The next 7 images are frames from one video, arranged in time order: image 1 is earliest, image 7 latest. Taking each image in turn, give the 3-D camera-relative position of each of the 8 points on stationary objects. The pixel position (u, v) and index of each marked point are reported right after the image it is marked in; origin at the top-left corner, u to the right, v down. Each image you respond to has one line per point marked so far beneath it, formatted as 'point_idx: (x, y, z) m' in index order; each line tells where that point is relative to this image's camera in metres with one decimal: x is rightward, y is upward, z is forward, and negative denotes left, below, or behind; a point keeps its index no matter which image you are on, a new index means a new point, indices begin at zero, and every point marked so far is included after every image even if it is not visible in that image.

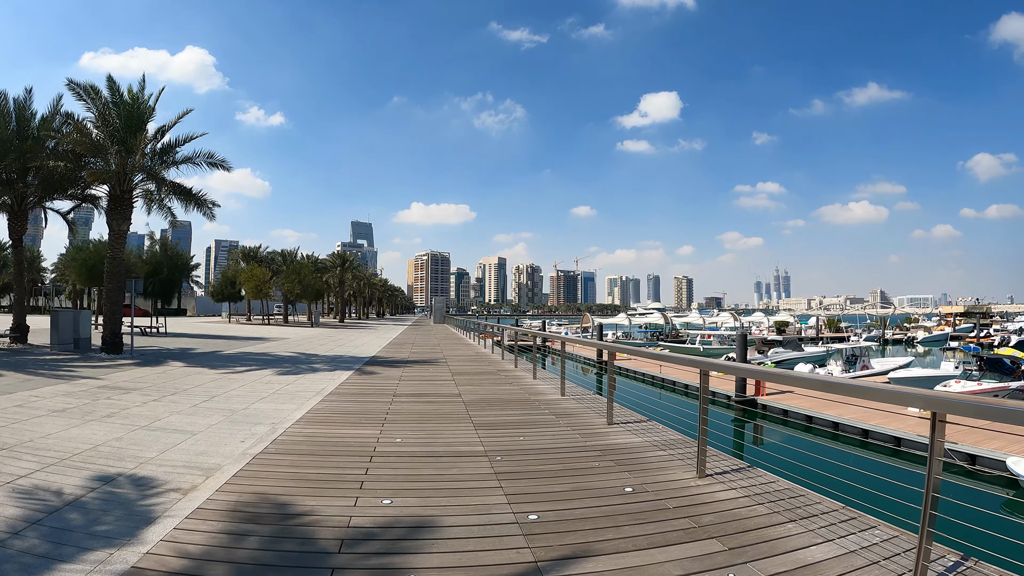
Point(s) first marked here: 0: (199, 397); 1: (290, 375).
0: (-4.8, -1.7, +8.0) m
1: (-4.3, -1.7, +10.1) m
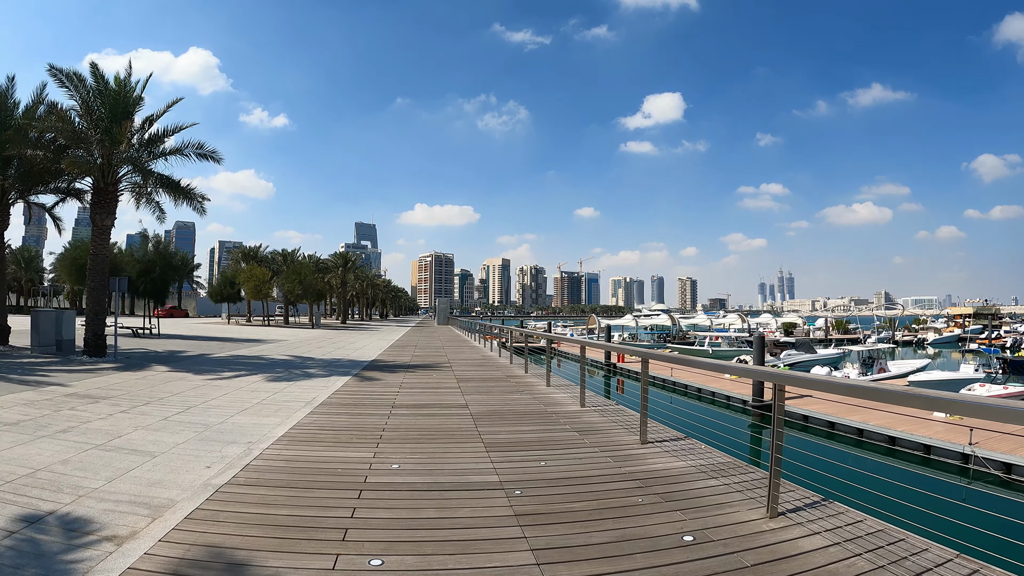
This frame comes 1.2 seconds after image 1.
0: (-4.6, -1.6, +7.1) m
1: (-4.1, -1.6, +9.2) m
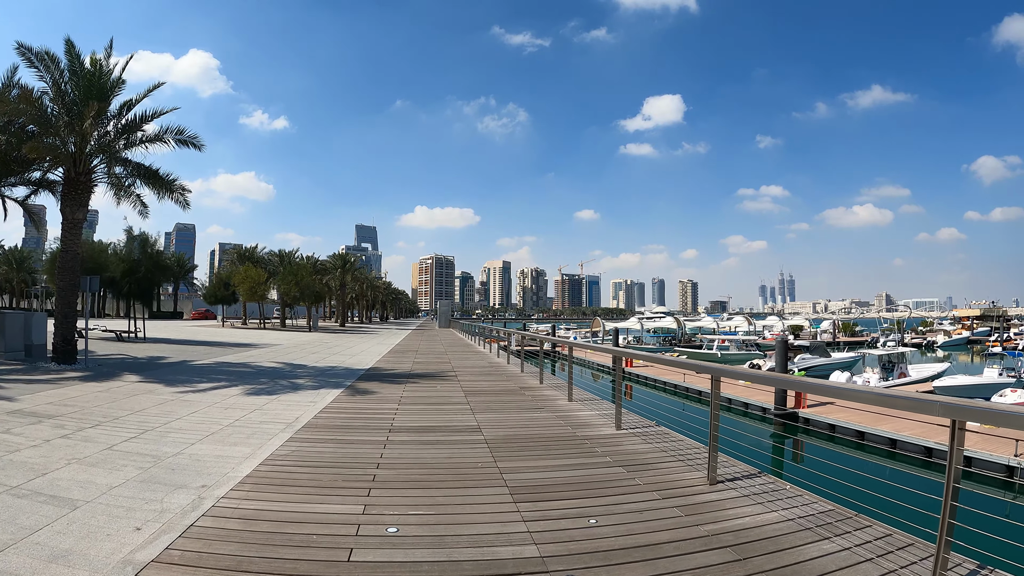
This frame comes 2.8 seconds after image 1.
0: (-4.4, -1.6, +5.9) m
1: (-3.8, -1.6, +8.1) m
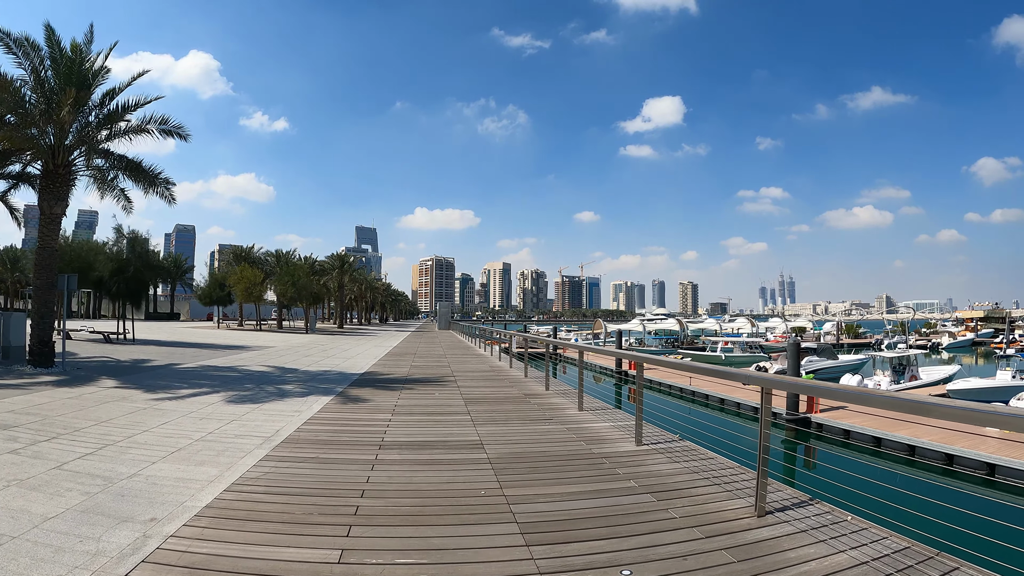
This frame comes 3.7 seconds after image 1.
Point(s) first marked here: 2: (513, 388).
0: (-4.3, -1.6, +5.3) m
1: (-3.8, -1.6, +7.4) m
2: (0.0, -1.9, +10.1) m
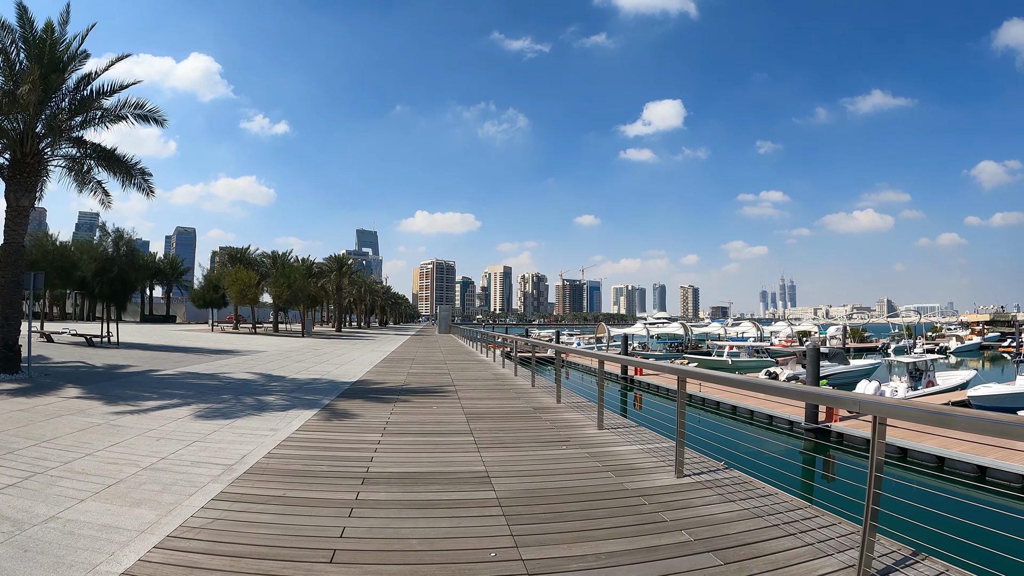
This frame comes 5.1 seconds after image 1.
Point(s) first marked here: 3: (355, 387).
0: (-4.2, -1.6, +4.4) m
1: (-3.7, -1.6, +6.5) m
2: (+0.1, -1.9, +9.2) m
3: (-2.7, -1.7, +9.0) m
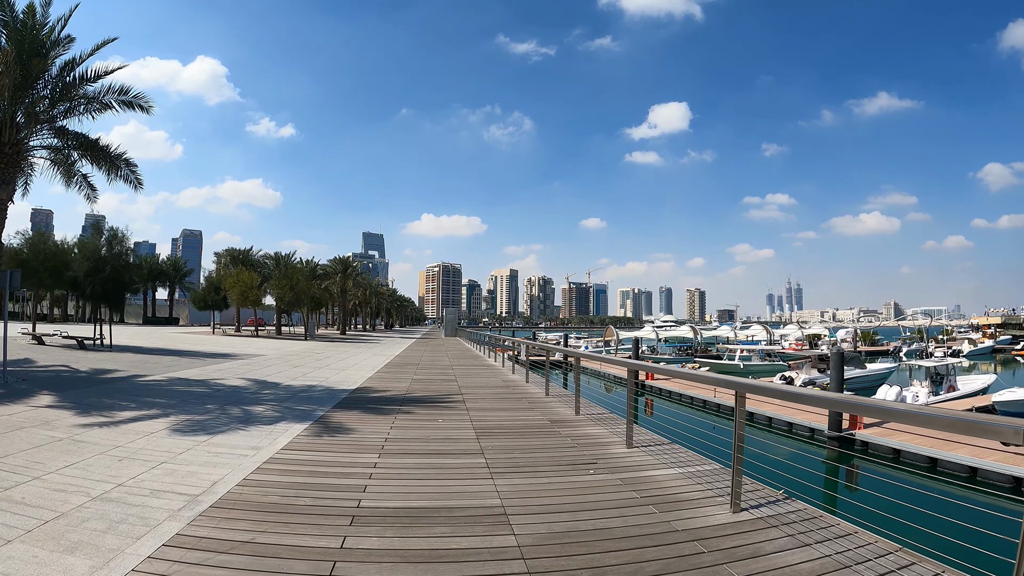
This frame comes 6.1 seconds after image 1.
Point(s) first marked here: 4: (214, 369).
0: (-4.0, -1.5, +3.6) m
1: (-3.5, -1.6, +5.8) m
2: (+0.3, -1.9, +8.4) m
3: (-2.5, -1.7, +8.3) m
4: (-6.8, -1.8, +12.1) m
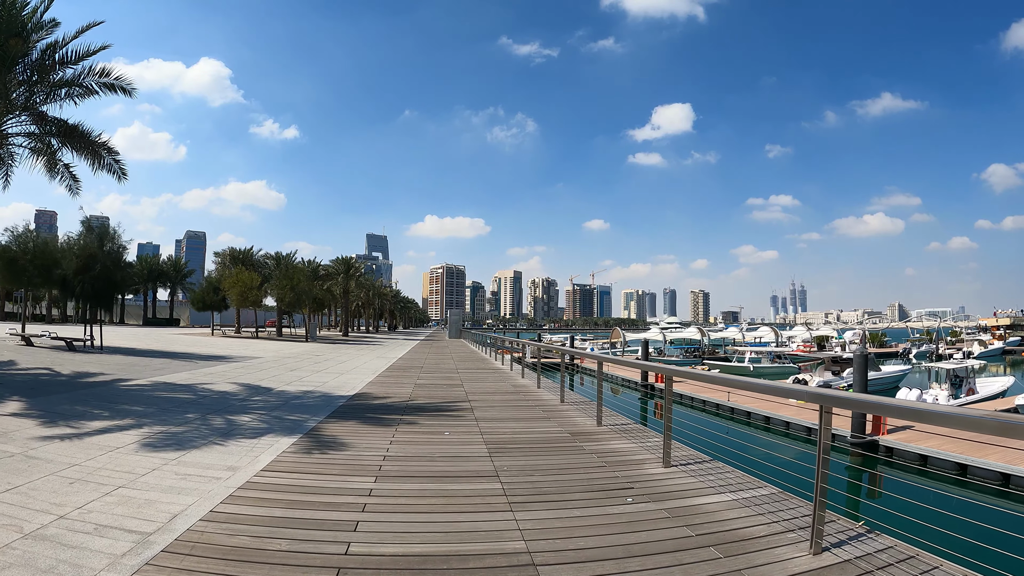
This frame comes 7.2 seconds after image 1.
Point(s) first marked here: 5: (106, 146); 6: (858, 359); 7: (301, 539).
0: (-3.9, -1.5, +3.0) m
1: (-3.3, -1.5, +5.1) m
2: (+0.5, -1.9, +7.7) m
3: (-2.3, -1.6, +7.6) m
4: (-6.6, -1.8, +11.4) m
5: (-7.4, +2.5, +9.6) m
6: (+10.5, -2.2, +16.0) m
7: (-1.2, -1.5, +3.0) m
